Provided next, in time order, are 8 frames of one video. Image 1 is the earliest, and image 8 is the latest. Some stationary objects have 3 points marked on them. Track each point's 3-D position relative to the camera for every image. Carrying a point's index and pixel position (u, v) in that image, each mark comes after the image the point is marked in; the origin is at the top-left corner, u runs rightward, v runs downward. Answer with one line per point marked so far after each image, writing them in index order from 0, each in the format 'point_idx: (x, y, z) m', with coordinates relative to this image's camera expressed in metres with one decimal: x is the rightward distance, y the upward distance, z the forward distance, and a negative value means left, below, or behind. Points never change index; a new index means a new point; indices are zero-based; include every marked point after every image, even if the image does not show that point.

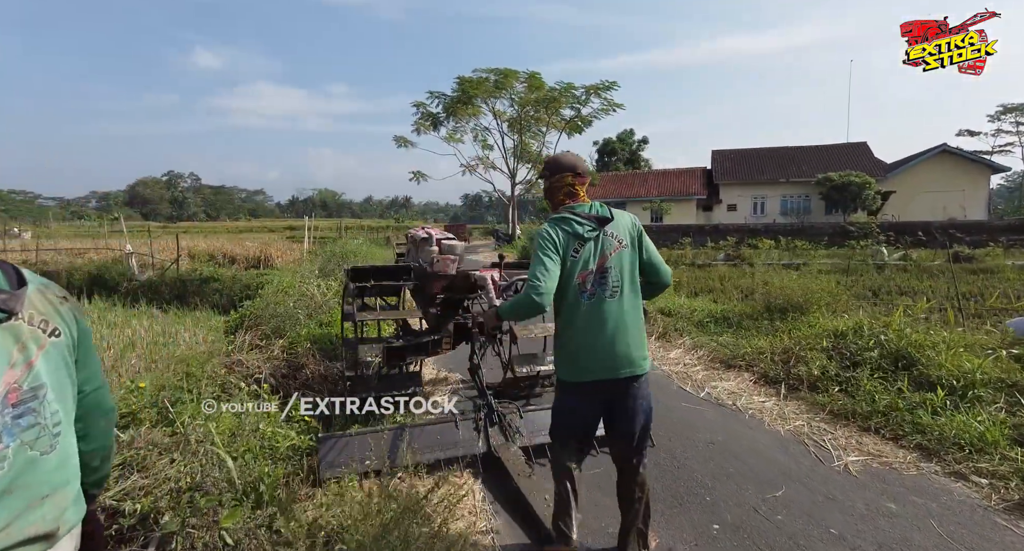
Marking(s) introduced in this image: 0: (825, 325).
0: (+3.0, -0.5, +5.1) m
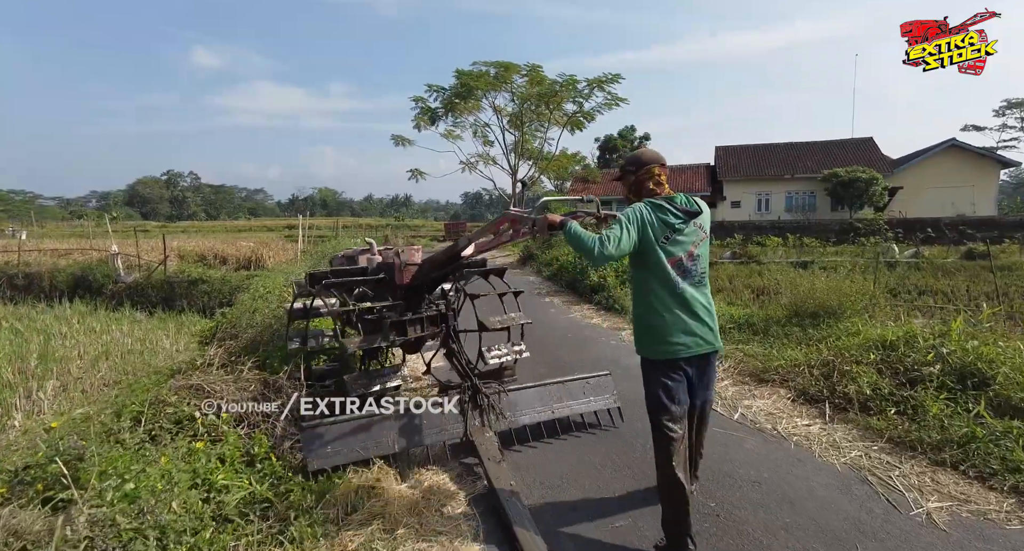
0: (+3.1, -0.5, +4.6) m
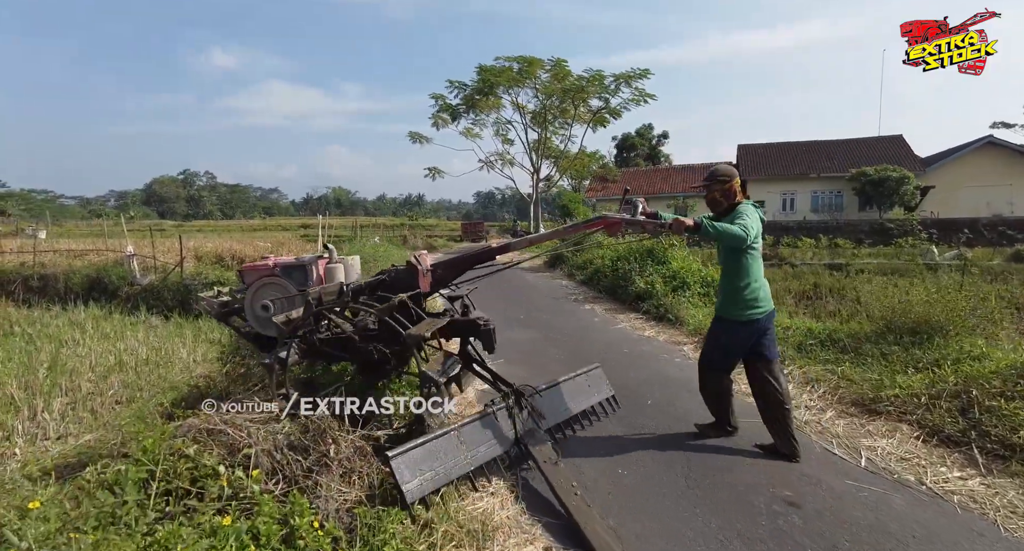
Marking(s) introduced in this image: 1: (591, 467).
0: (+3.6, -0.6, +3.9) m
1: (+0.5, -1.2, +3.3) m
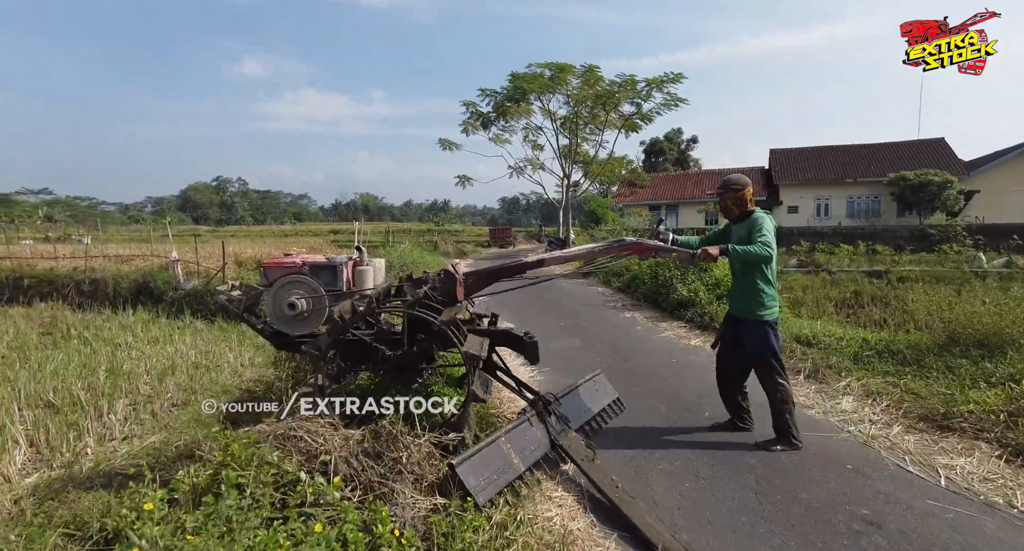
0: (+4.0, -0.7, +3.7) m
1: (+0.9, -1.3, +3.3) m
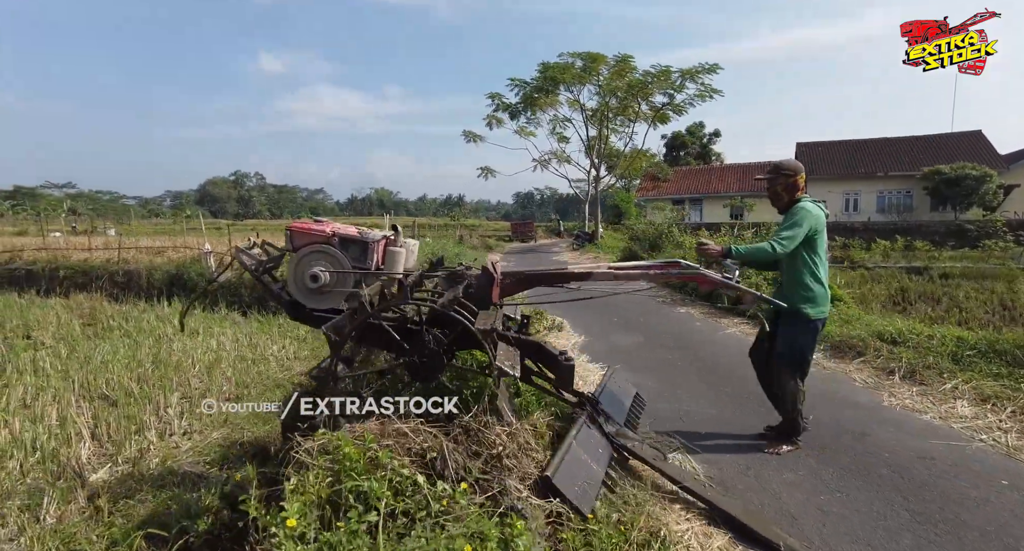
0: (+4.6, -0.6, +3.3) m
1: (+1.5, -1.2, +3.0) m
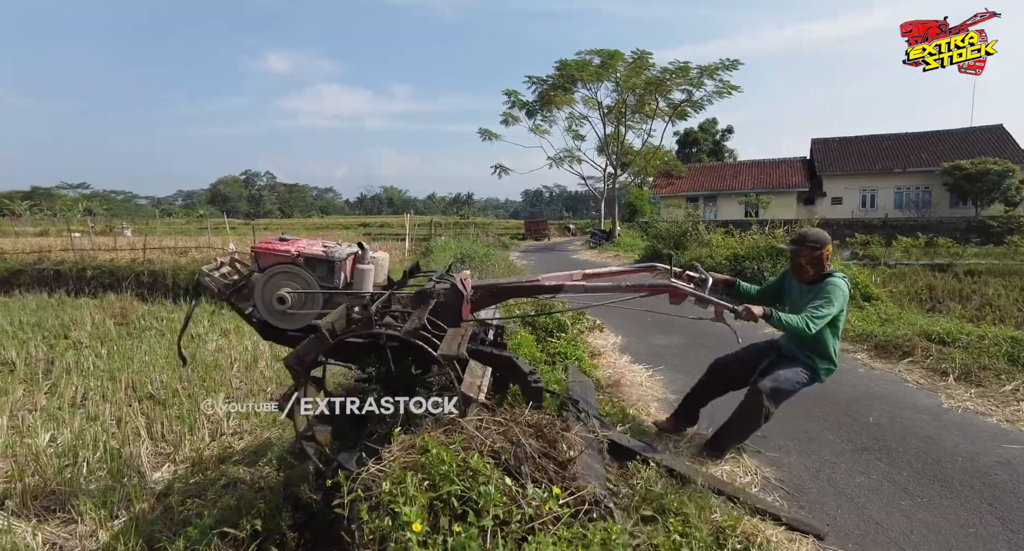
0: (+5.0, -0.6, +3.2) m
1: (+1.9, -1.2, +2.9) m
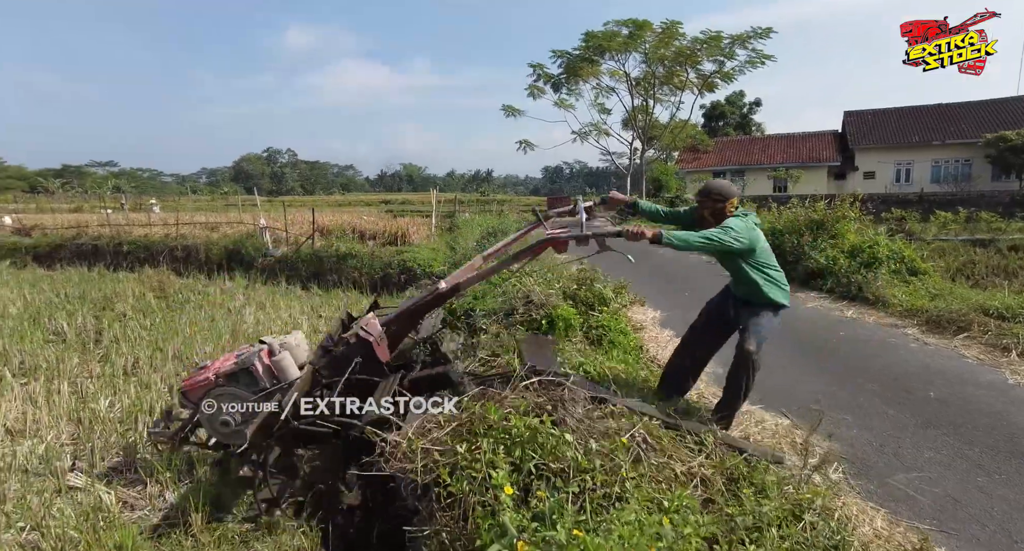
0: (+5.3, -0.5, +3.0) m
1: (+2.3, -1.1, +2.8) m
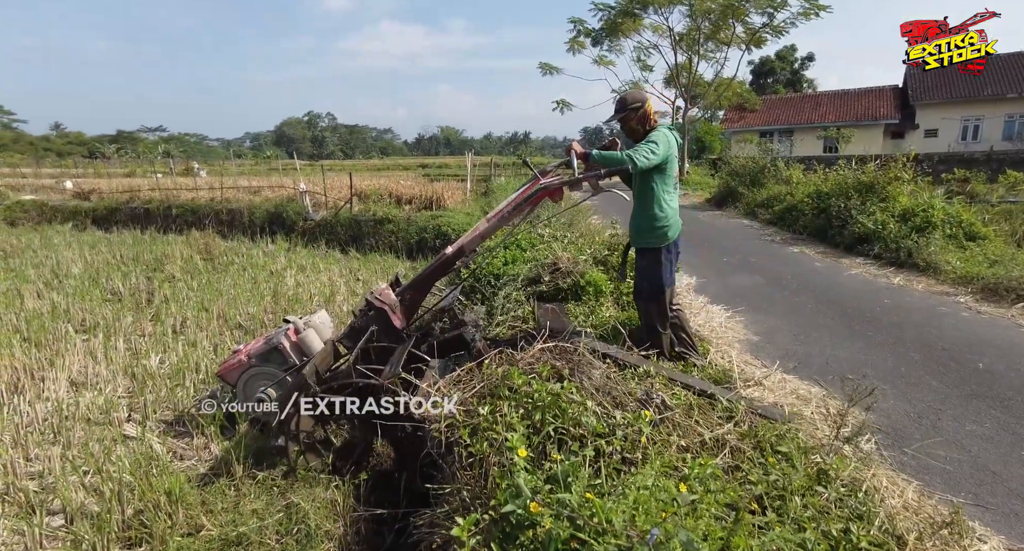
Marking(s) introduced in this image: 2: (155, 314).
0: (+5.5, -0.3, +2.6) m
1: (+2.4, -0.9, +2.7) m
2: (-4.0, -0.4, +6.0) m
